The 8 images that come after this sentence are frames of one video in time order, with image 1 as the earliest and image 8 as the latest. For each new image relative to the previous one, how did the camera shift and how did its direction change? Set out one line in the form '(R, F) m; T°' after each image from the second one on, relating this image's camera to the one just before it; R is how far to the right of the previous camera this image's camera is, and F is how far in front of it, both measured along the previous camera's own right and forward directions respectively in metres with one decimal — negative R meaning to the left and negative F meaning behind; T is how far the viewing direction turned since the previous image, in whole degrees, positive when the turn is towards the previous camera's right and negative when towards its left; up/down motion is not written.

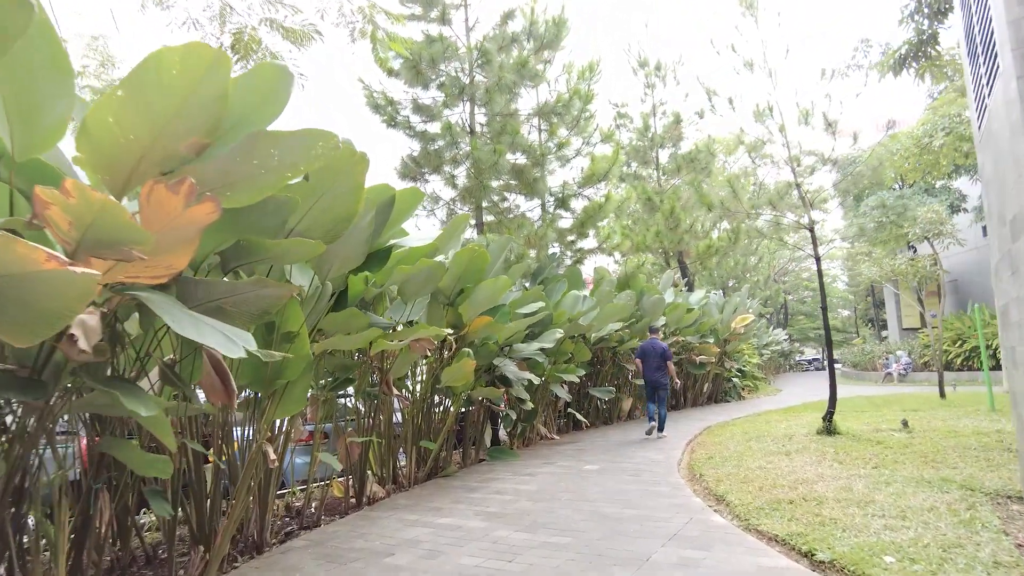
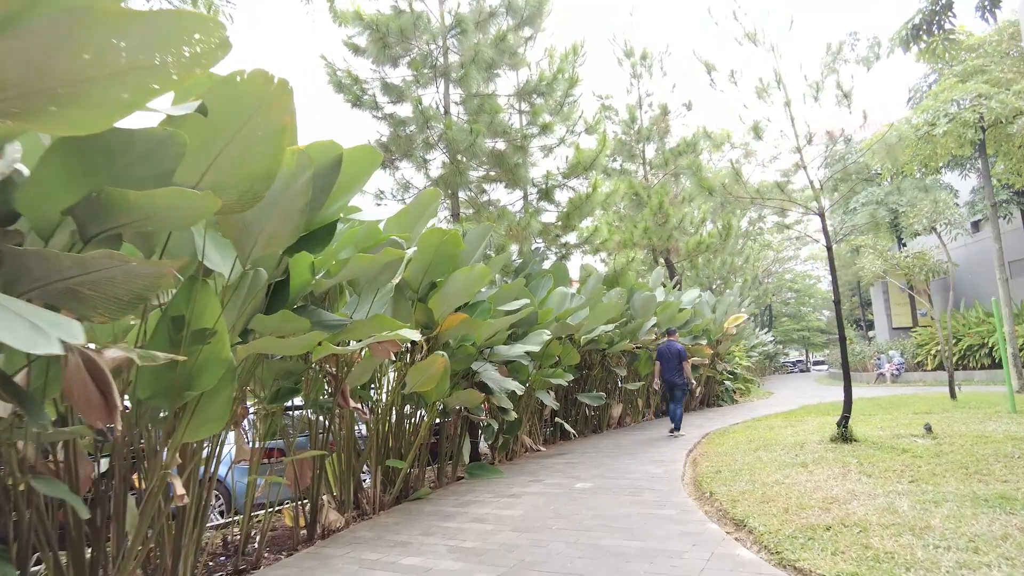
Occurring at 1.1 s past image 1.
(0.0, +0.7) m; +2°
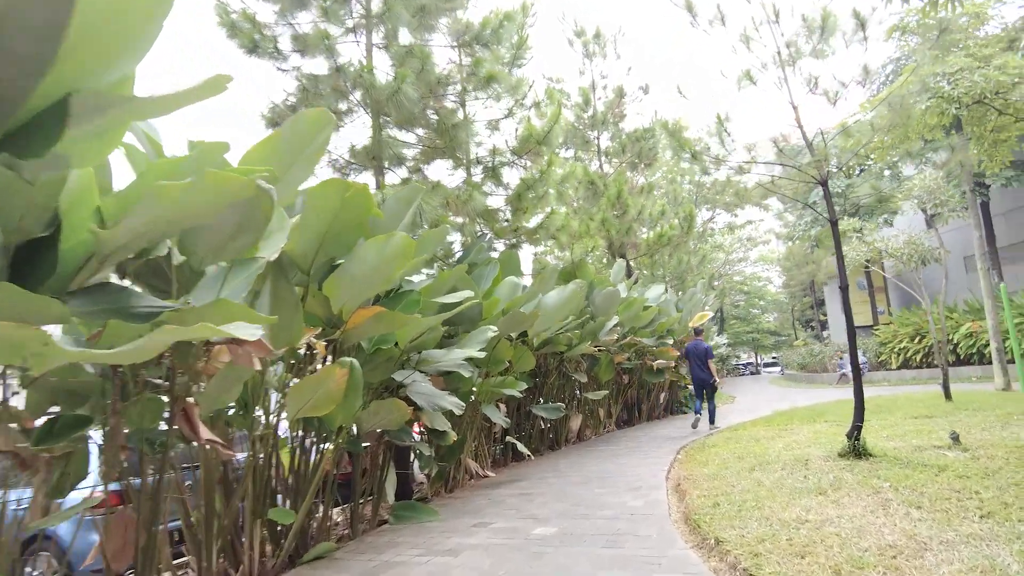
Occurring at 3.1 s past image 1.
(+0.1, +1.2) m; +4°
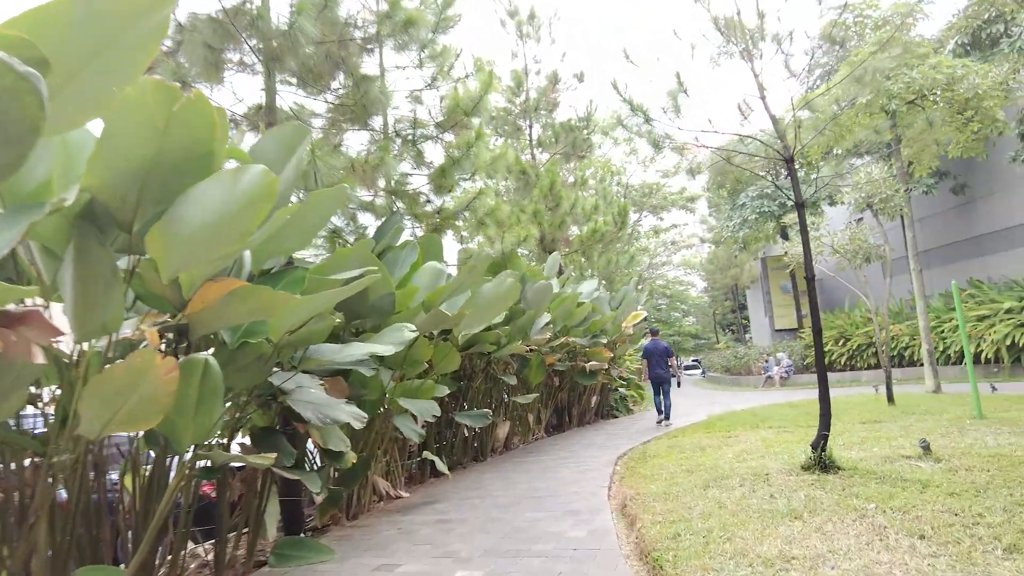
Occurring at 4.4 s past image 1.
(0.0, +0.8) m; +7°
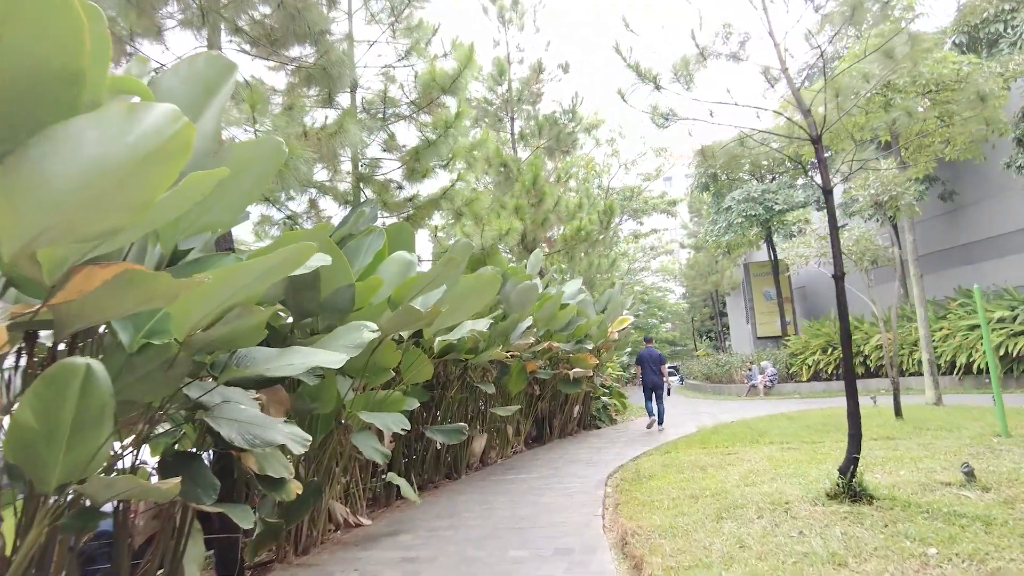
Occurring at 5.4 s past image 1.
(0.0, +0.6) m; +2°
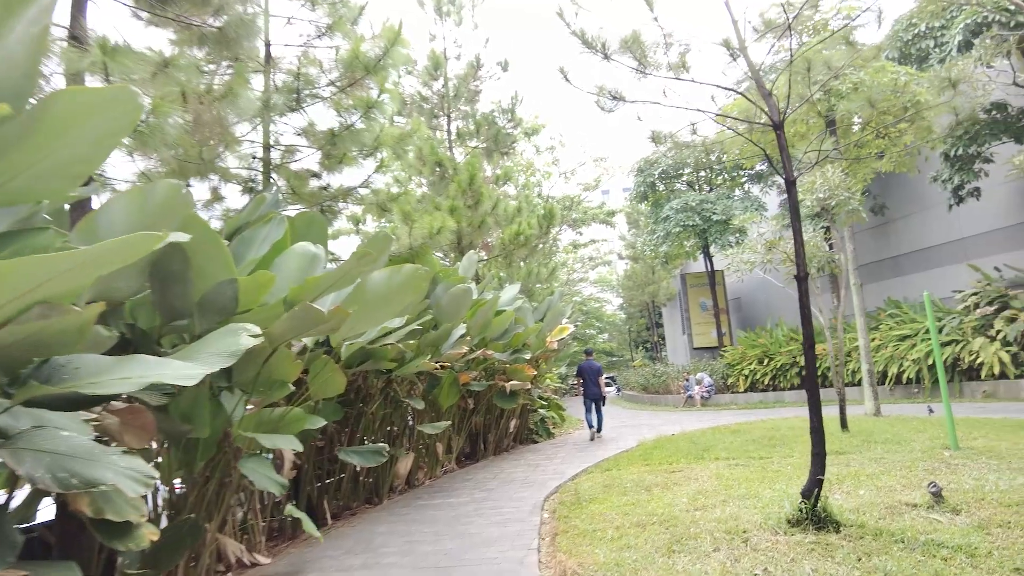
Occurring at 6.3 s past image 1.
(+0.1, +0.5) m; +5°
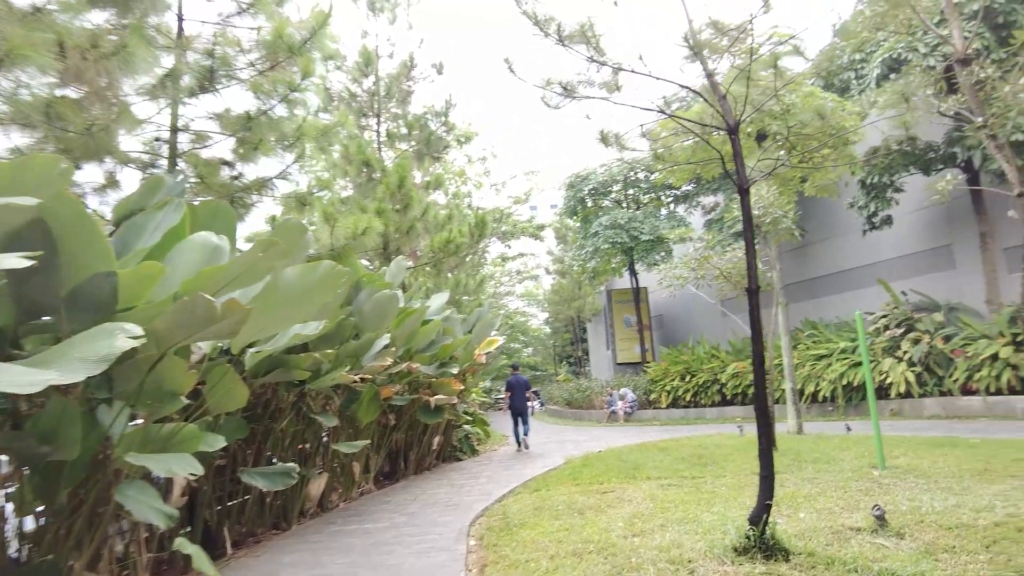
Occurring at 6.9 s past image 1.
(0.0, +0.3) m; +7°
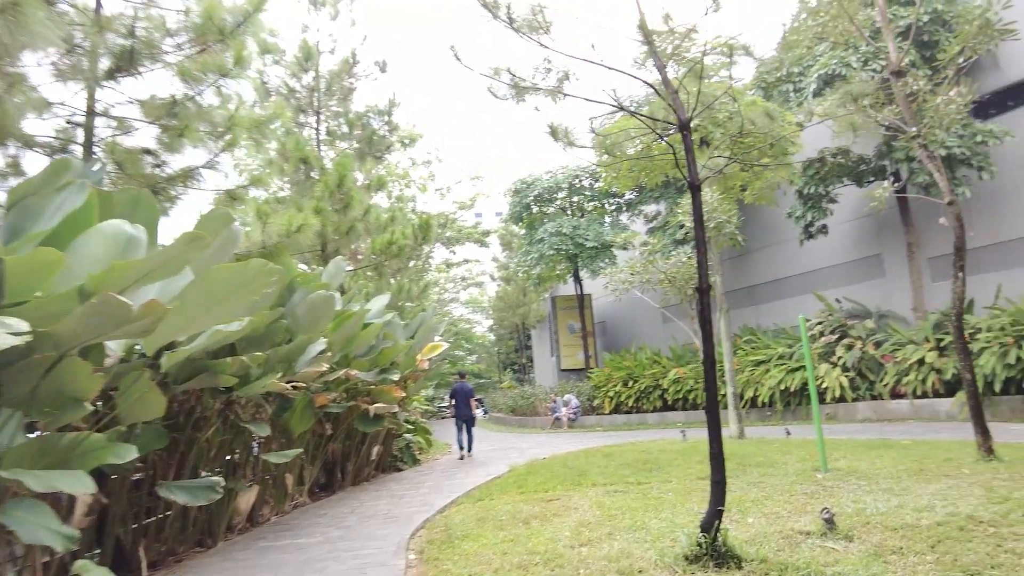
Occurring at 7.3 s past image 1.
(0.0, +0.2) m; +5°
